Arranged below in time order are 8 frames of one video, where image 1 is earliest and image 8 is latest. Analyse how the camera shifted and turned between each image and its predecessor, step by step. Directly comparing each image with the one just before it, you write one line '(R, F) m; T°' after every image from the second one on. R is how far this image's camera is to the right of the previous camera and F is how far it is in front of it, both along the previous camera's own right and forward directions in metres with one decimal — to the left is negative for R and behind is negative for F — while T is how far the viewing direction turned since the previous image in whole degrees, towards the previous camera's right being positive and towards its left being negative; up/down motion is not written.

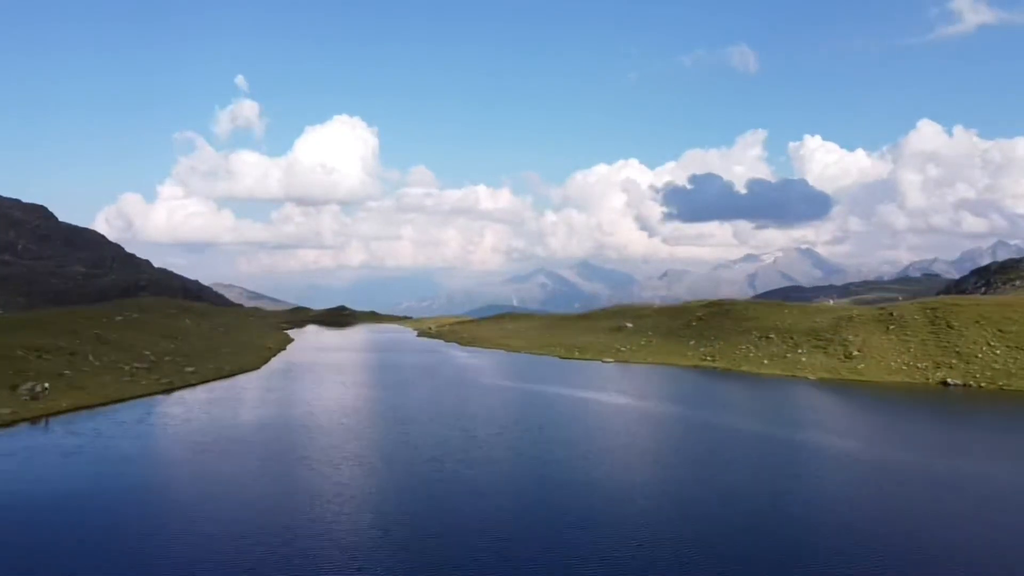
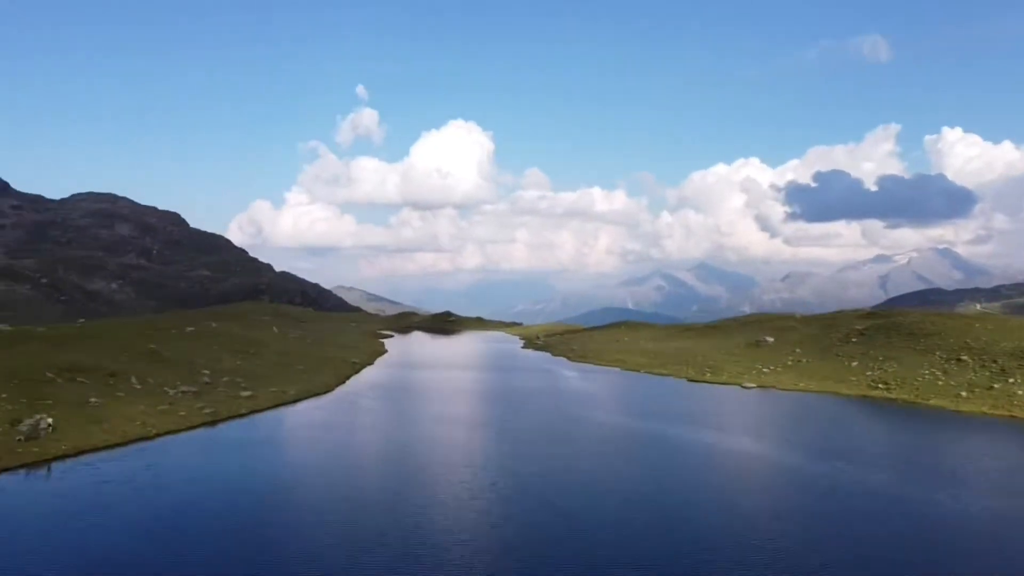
(-0.4, +10.1) m; -10°
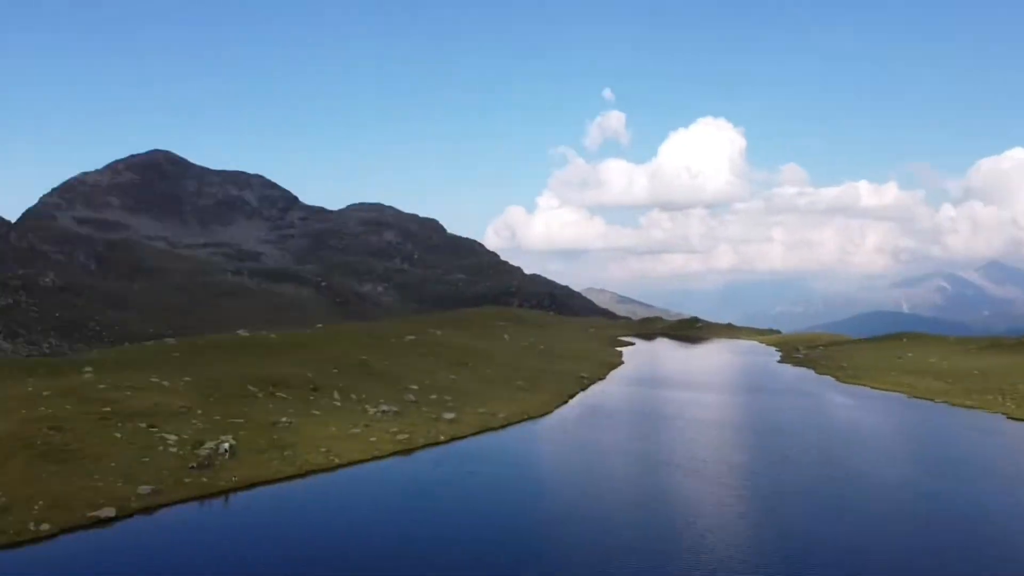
(-0.8, +8.1) m; -20°
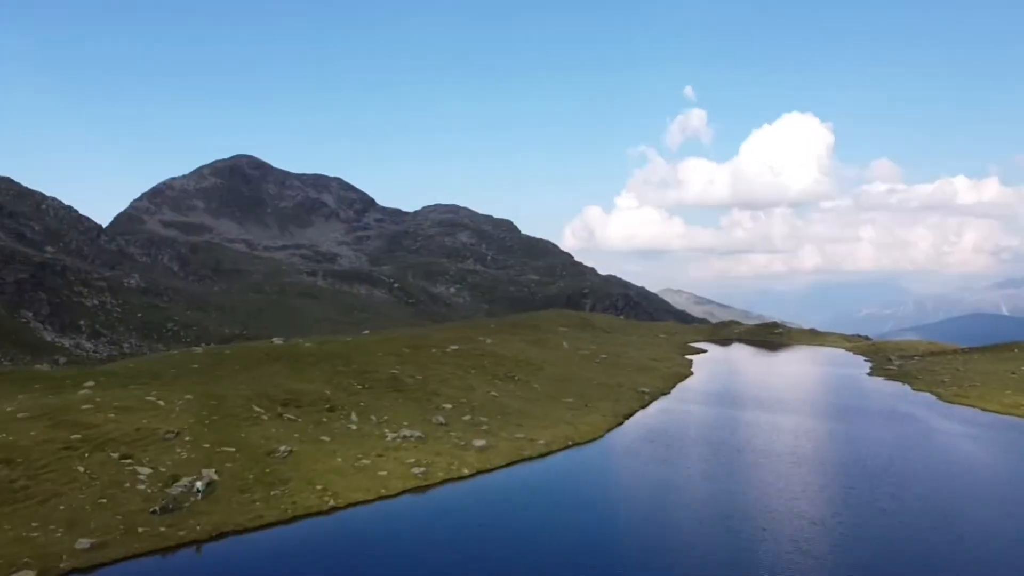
(+1.2, +5.2) m; -6°
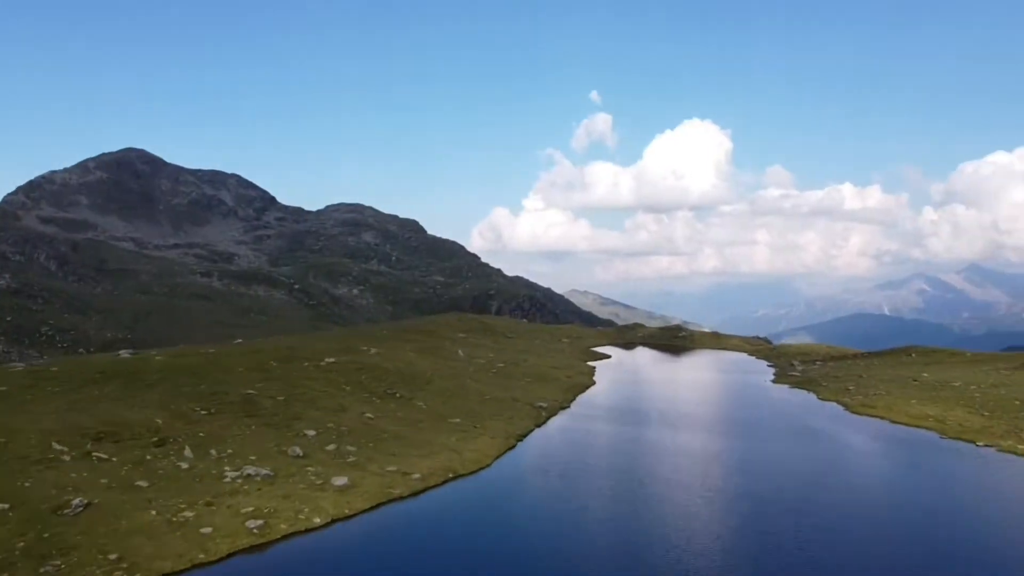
(+1.6, +3.9) m; +7°
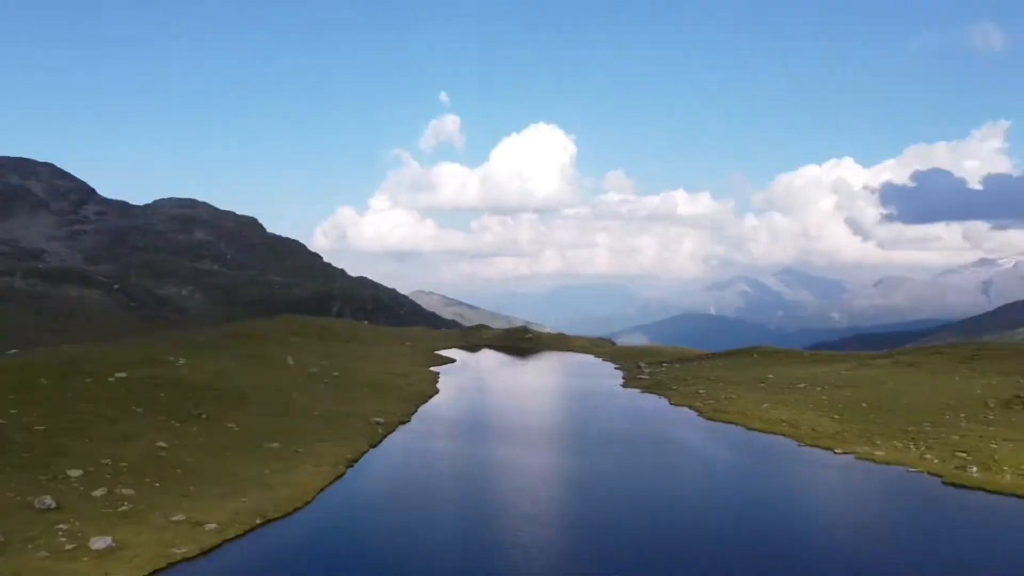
(+0.8, +3.8) m; +12°
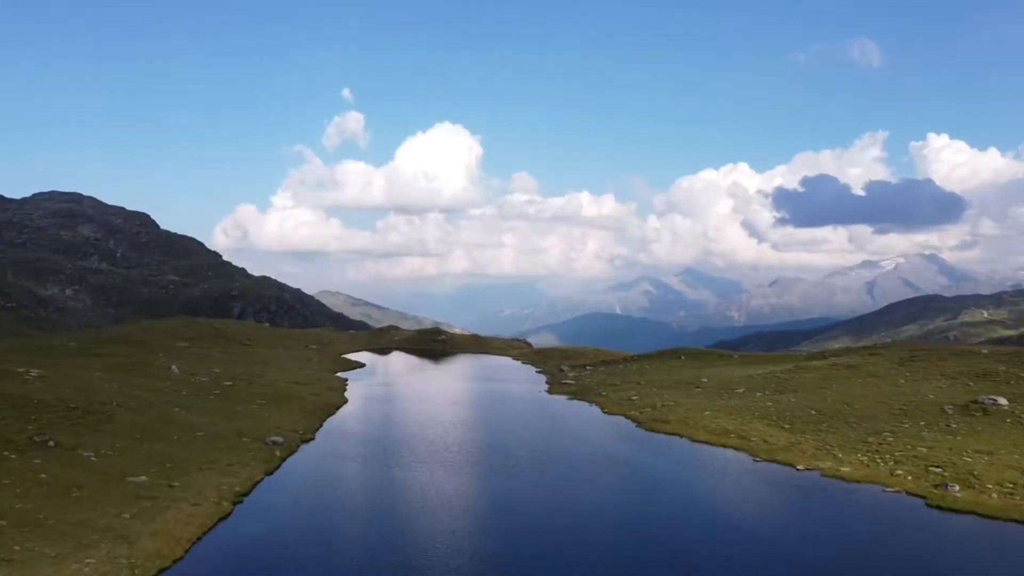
(-0.2, +5.3) m; +7°
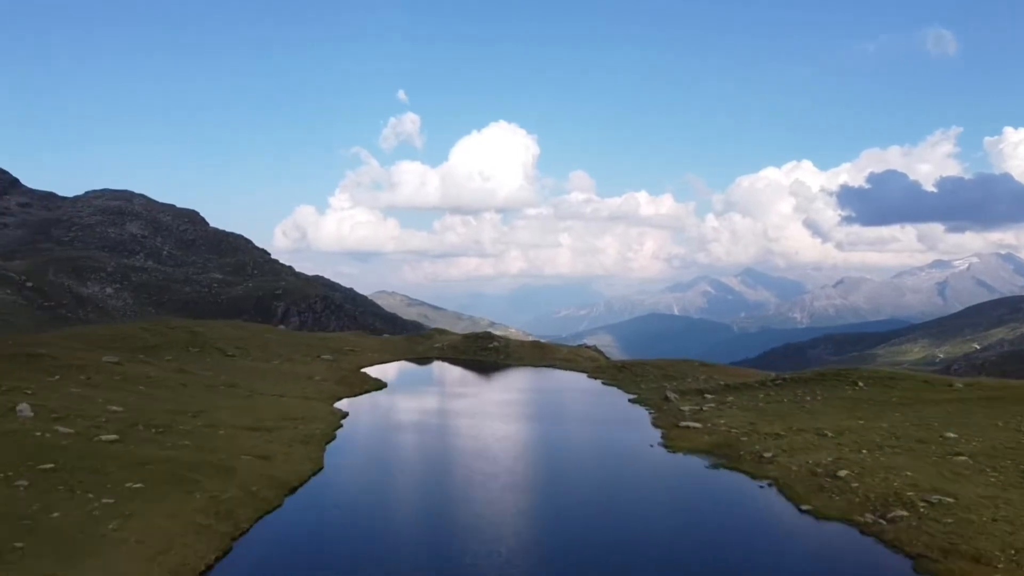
(-1.9, +20.9) m; -4°
